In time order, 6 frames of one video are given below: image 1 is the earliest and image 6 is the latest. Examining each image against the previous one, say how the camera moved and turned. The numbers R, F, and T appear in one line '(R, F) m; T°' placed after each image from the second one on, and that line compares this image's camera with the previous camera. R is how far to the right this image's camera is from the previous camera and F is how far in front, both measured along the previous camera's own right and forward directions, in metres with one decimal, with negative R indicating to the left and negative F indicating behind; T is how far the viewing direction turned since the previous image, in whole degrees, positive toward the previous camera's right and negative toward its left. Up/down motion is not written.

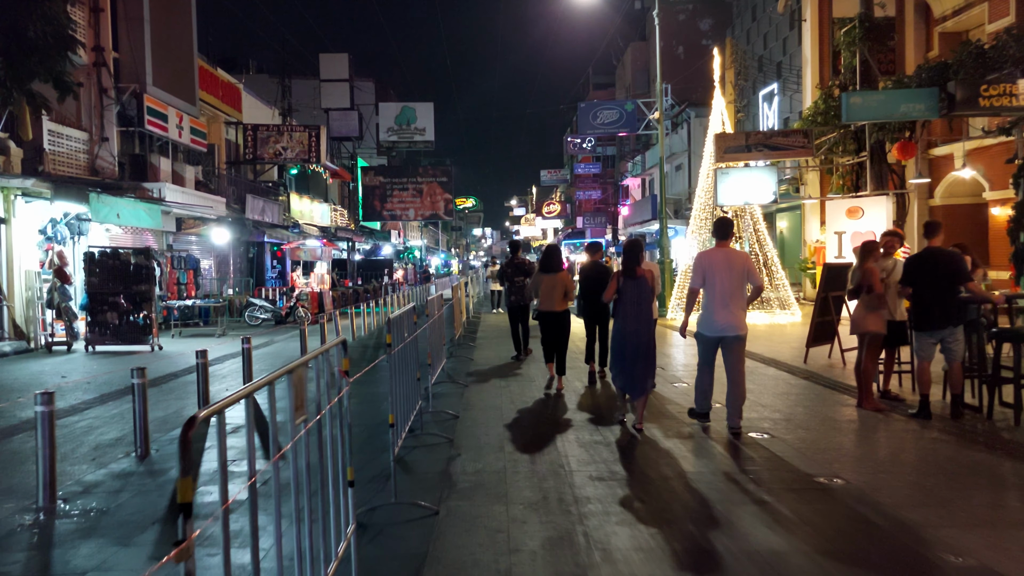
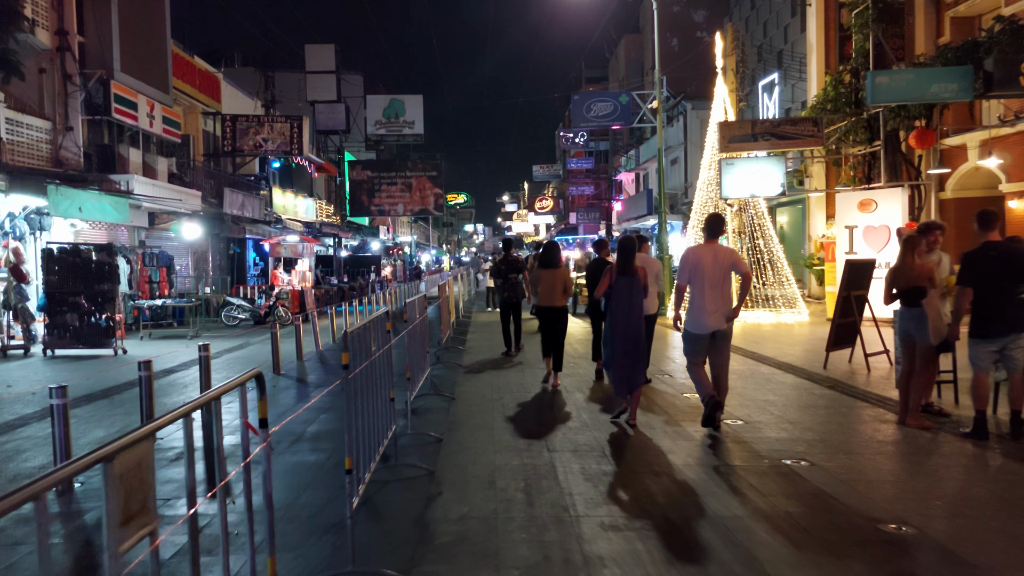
(0.0, +1.1) m; +1°
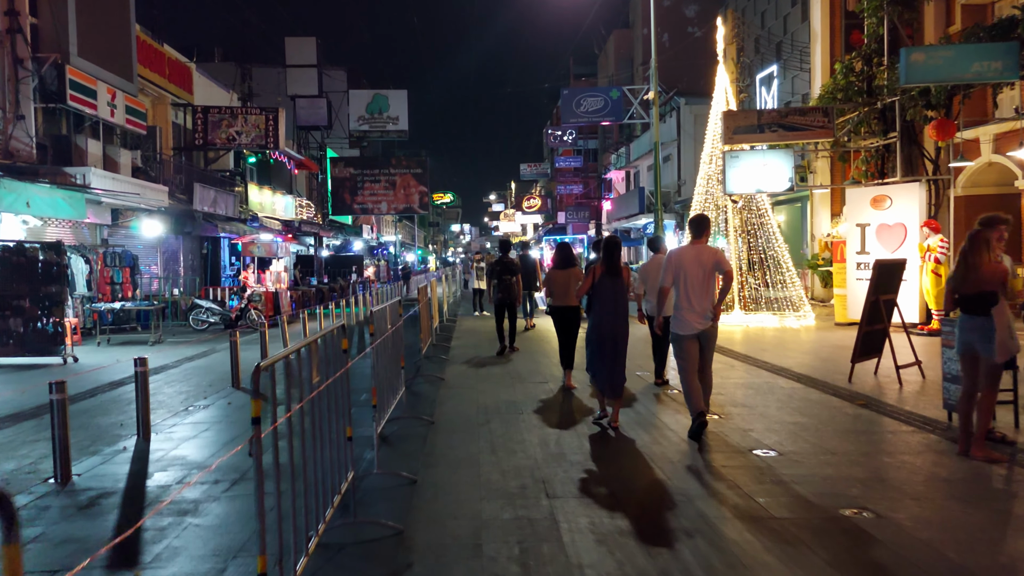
(0.0, +1.2) m; +1°
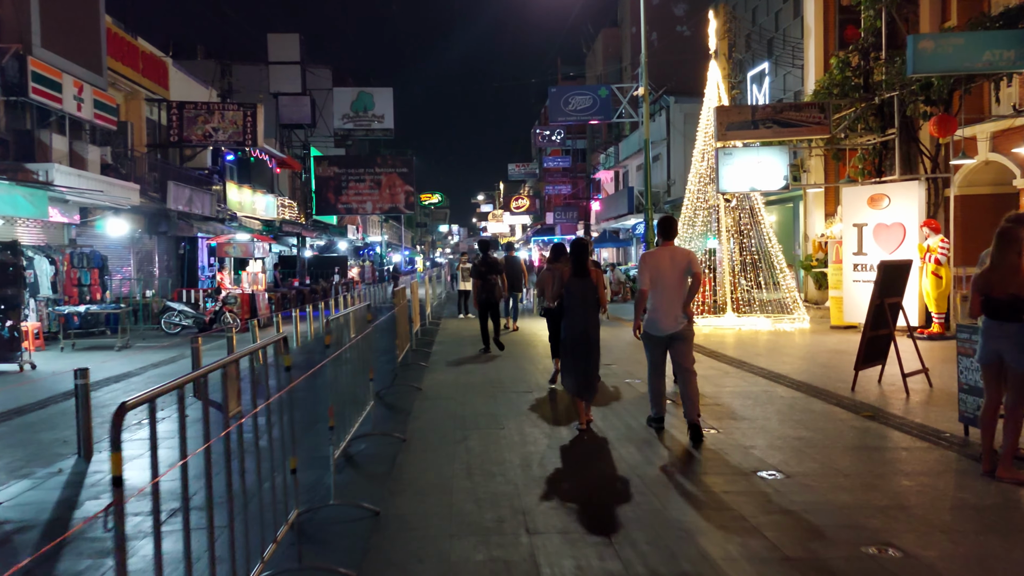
(+0.1, +0.6) m; +1°
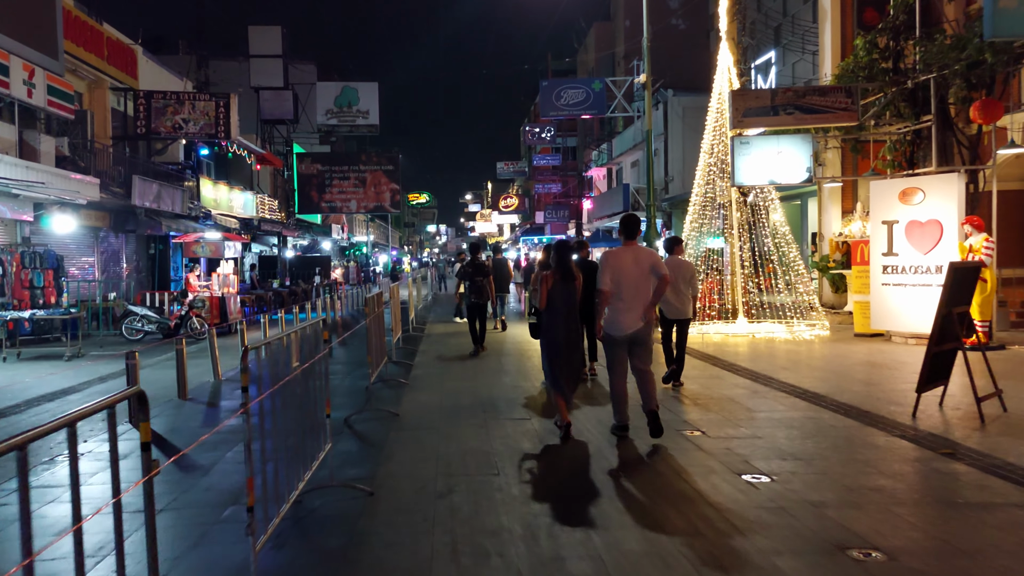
(-0.1, +1.5) m; +1°
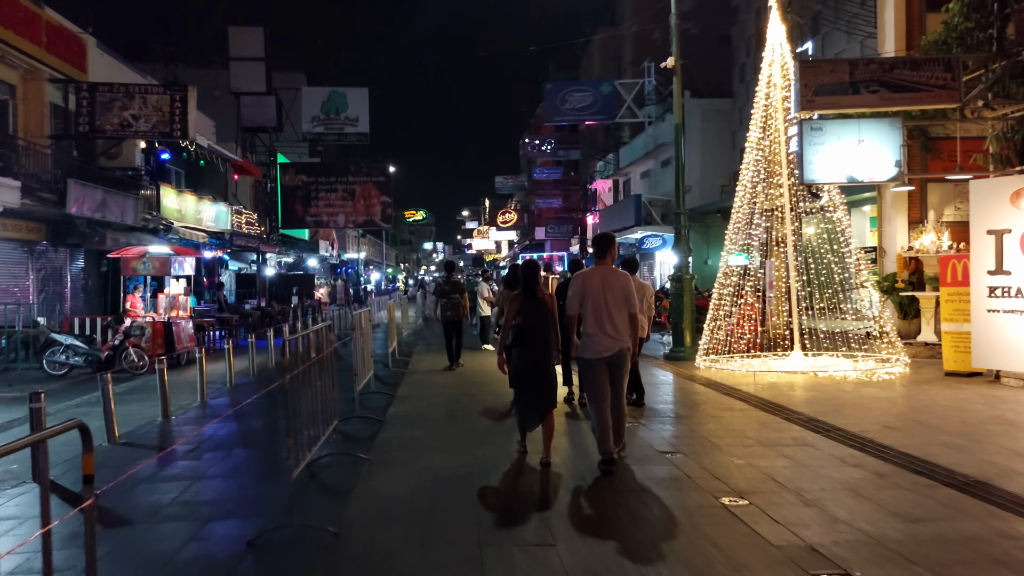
(-0.1, +2.9) m; 0°
